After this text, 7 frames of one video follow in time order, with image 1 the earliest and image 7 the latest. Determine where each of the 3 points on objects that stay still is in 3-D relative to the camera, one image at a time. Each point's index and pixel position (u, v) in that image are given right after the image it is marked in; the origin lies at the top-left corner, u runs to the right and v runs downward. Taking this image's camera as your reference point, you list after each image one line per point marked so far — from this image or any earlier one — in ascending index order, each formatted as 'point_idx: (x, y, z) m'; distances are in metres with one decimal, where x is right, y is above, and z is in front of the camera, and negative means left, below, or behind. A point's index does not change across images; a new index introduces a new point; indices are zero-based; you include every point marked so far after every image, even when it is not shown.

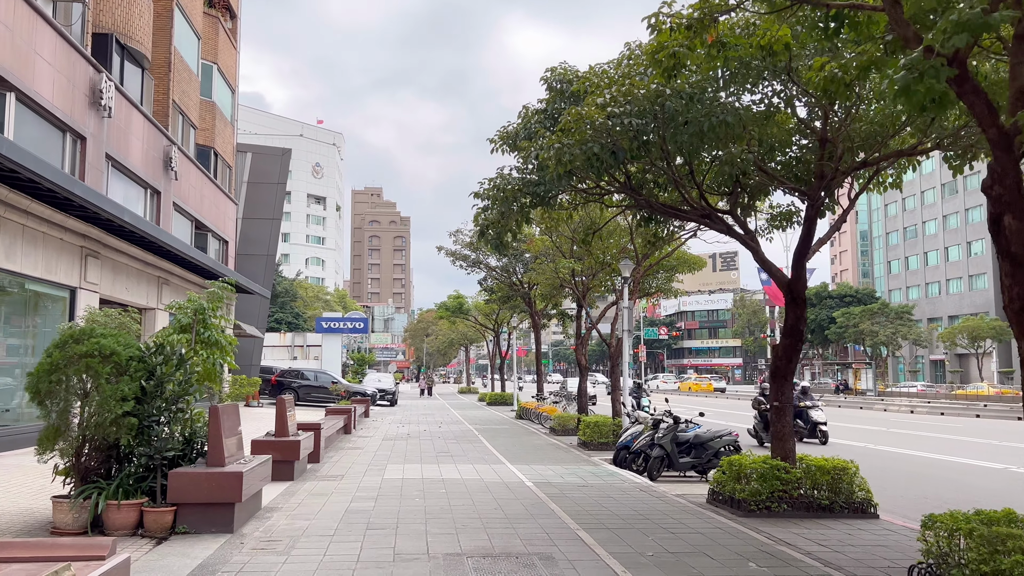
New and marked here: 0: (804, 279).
0: (+3.1, +0.1, +8.9) m
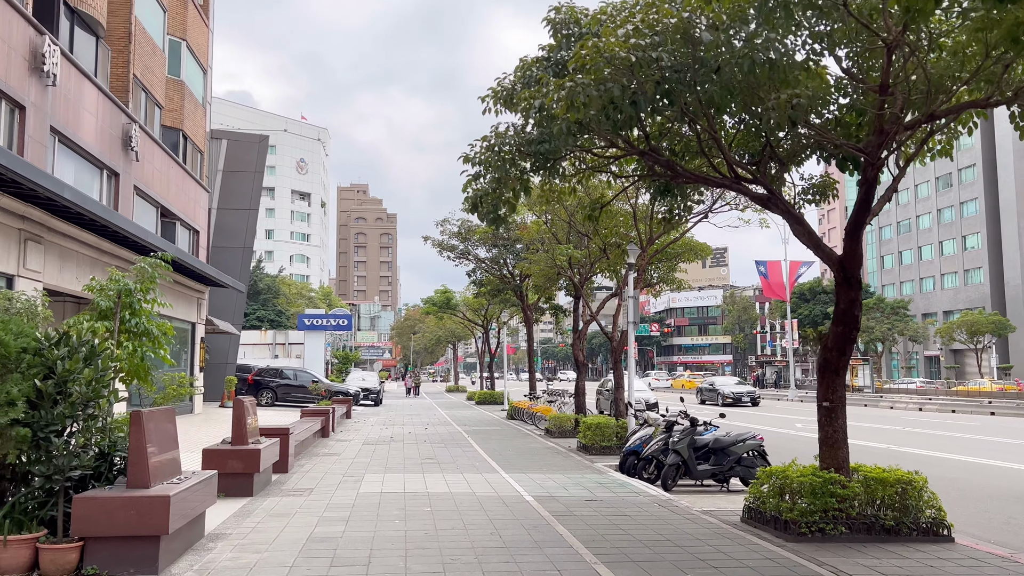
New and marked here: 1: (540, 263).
0: (+3.1, +0.3, +7.4) m
1: (+0.6, +0.5, +18.2) m
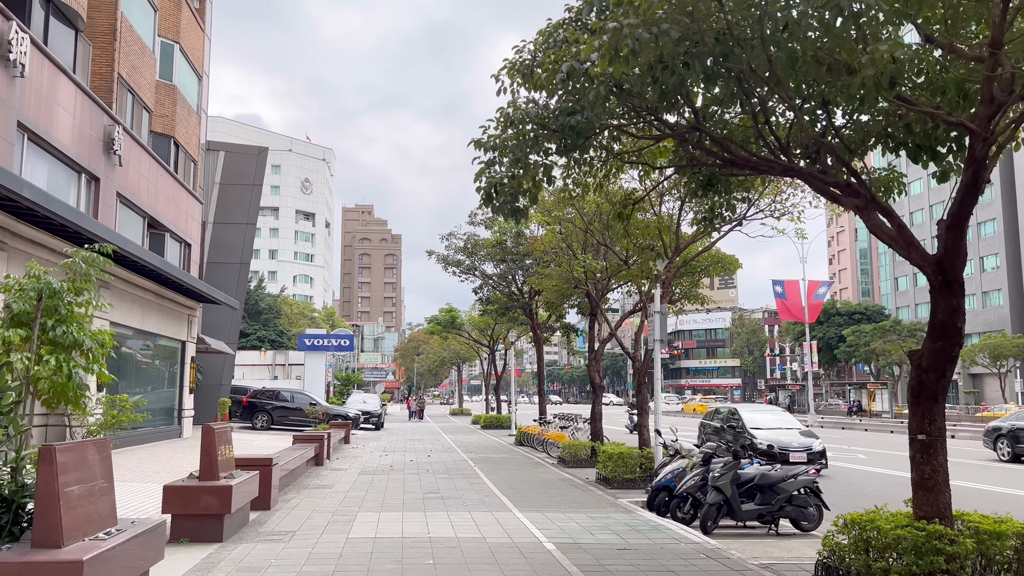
0: (+3.3, +0.3, +6.1) m
1: (+0.8, +0.2, +16.9) m
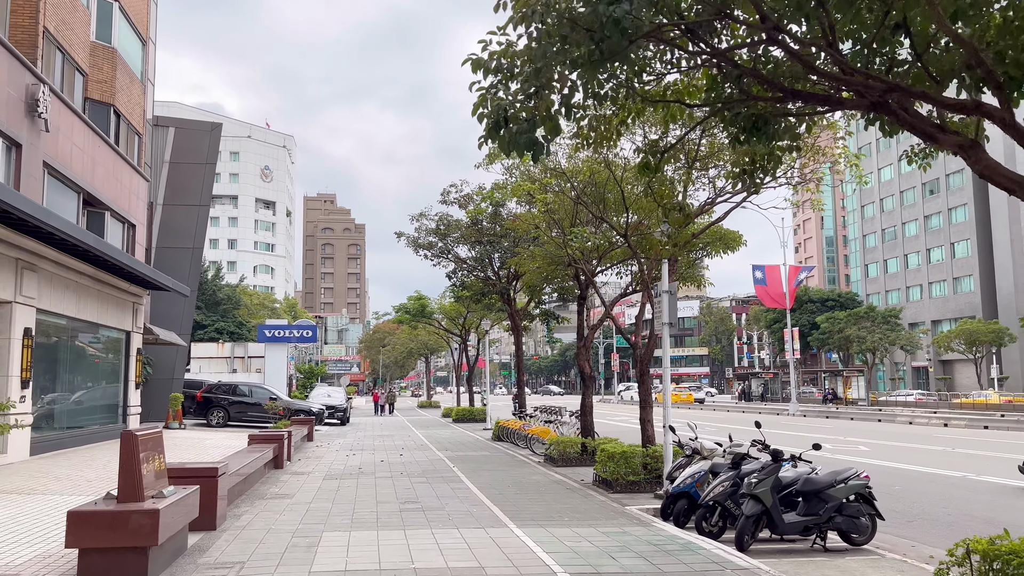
0: (+3.4, +0.5, +4.5) m
1: (+0.5, +0.6, +15.2) m
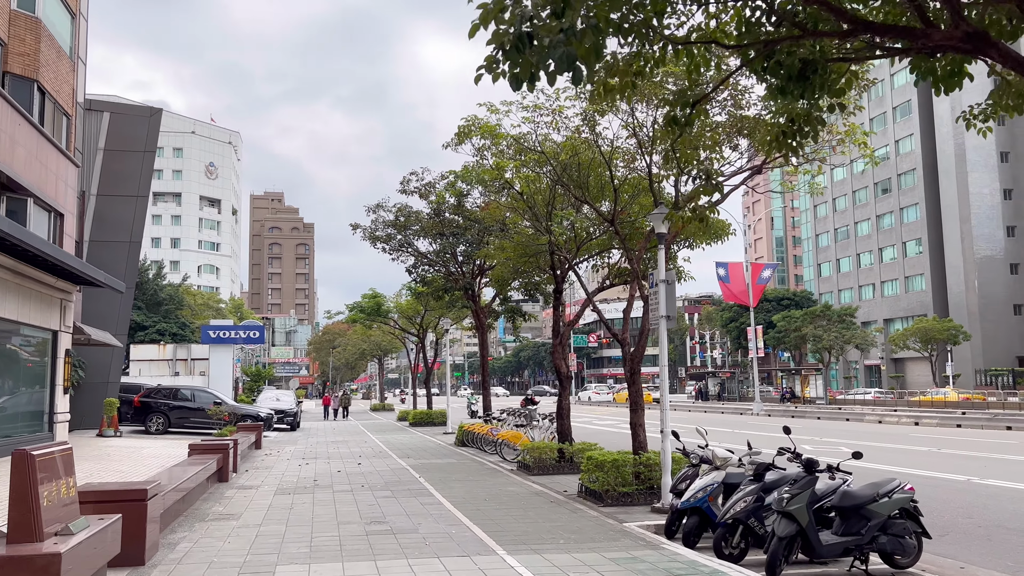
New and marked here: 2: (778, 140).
0: (+3.5, +0.7, +3.5) m
1: (0.0, +0.7, +14.0) m
2: (+2.1, +1.2, +6.7) m
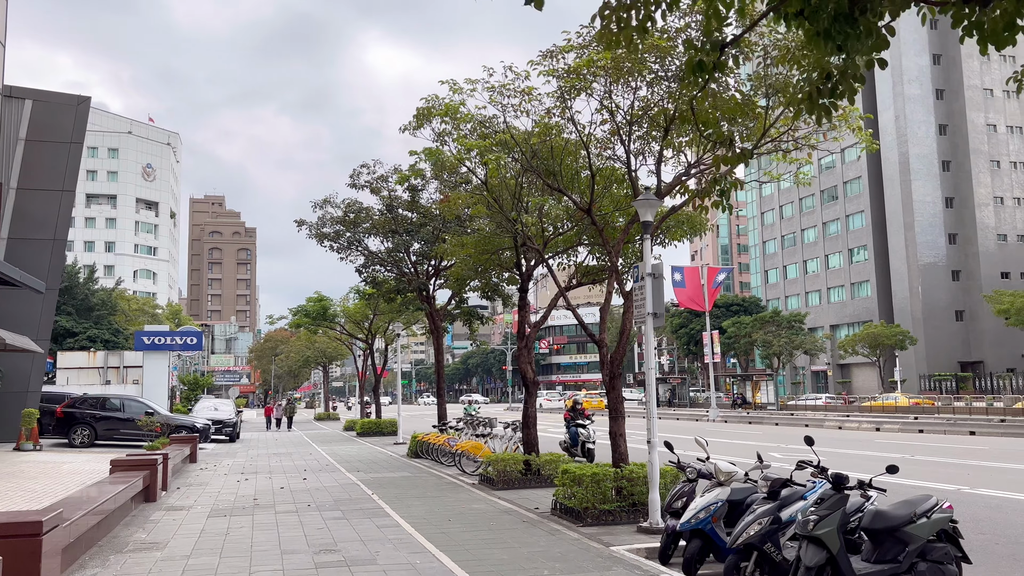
0: (+3.6, +0.8, +2.6) m
1: (-0.6, +0.7, +12.9) m
2: (+2.0, +1.3, +5.7) m
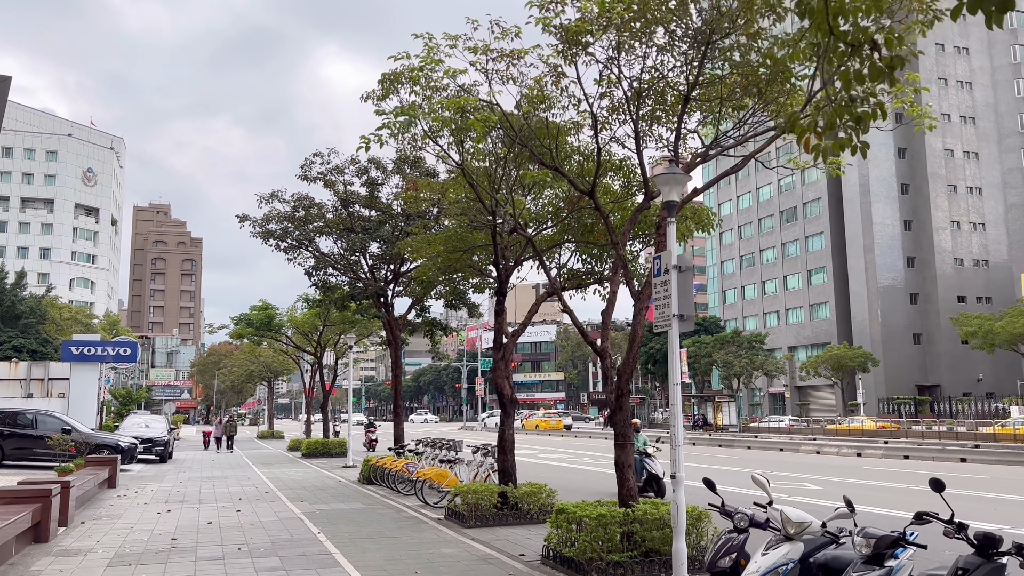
0: (+3.9, +0.9, +1.0) m
1: (-0.9, +0.7, +11.0) m
2: (+2.1, +1.4, +4.1) m
